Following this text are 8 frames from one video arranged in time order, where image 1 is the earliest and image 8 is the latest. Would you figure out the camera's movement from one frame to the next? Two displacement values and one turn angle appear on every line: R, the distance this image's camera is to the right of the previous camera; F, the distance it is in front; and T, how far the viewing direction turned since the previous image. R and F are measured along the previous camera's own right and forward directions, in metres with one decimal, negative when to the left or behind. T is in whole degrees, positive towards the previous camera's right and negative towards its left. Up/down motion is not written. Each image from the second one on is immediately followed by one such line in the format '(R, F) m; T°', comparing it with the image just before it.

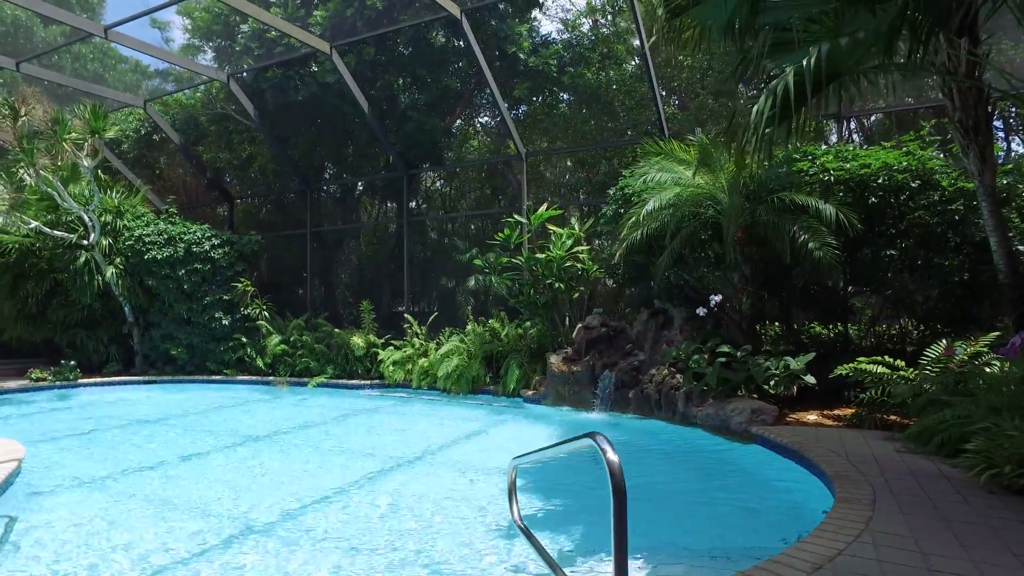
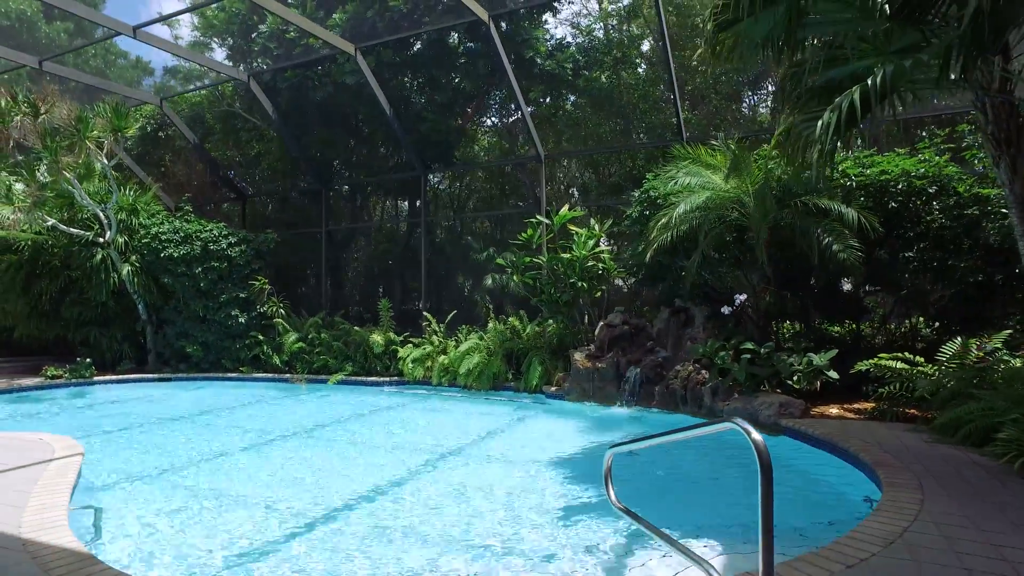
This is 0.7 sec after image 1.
(-0.6, -0.2) m; +2°
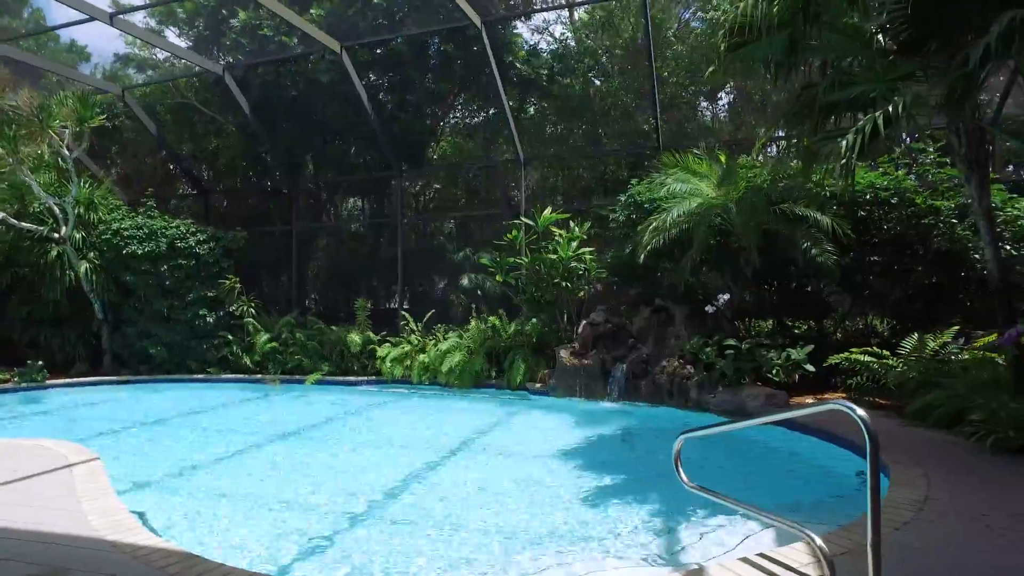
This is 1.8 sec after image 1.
(-0.8, -0.2) m; +7°
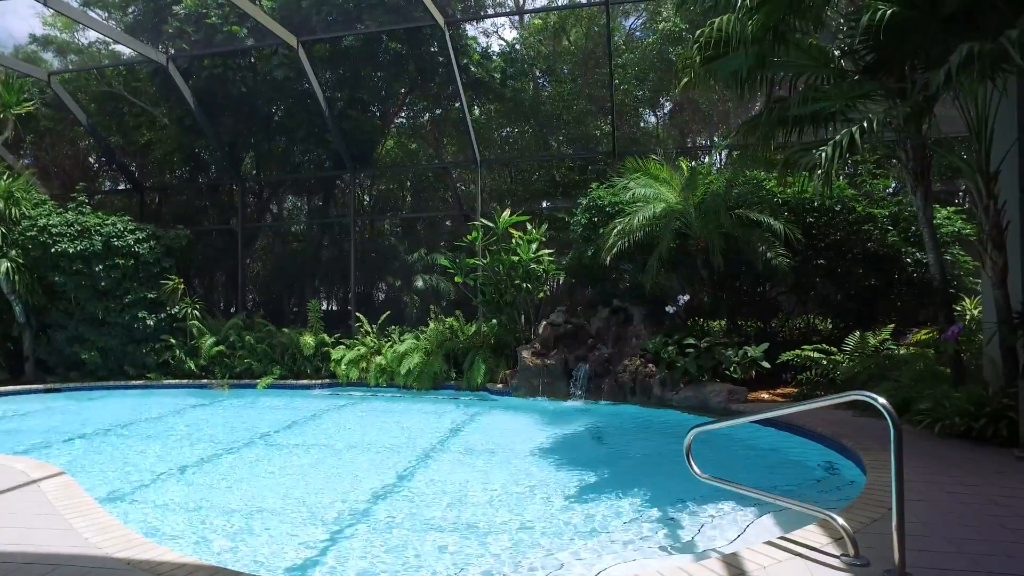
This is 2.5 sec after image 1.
(-0.5, 0.0) m; +7°
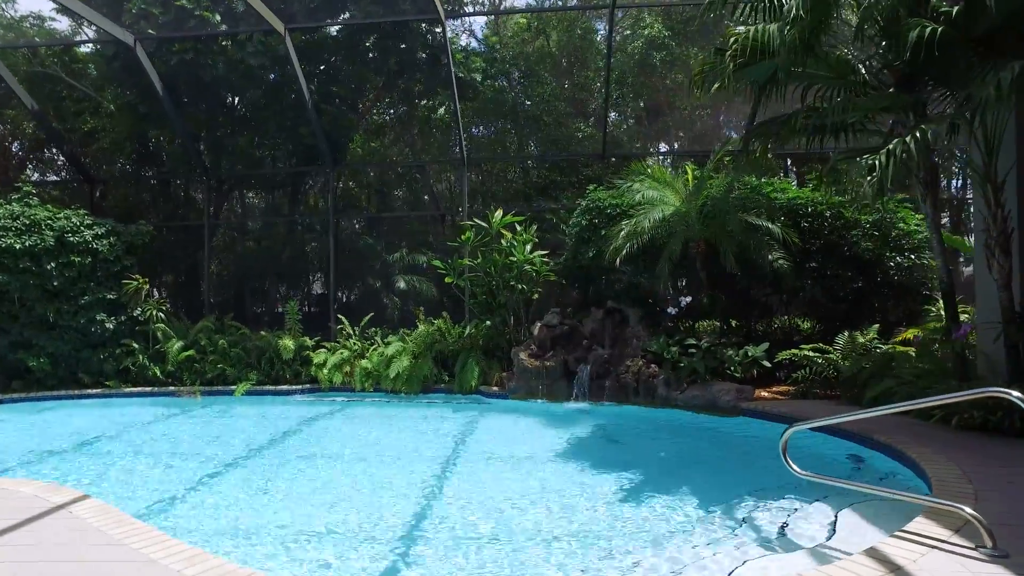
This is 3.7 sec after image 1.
(-1.0, +0.2) m; +7°
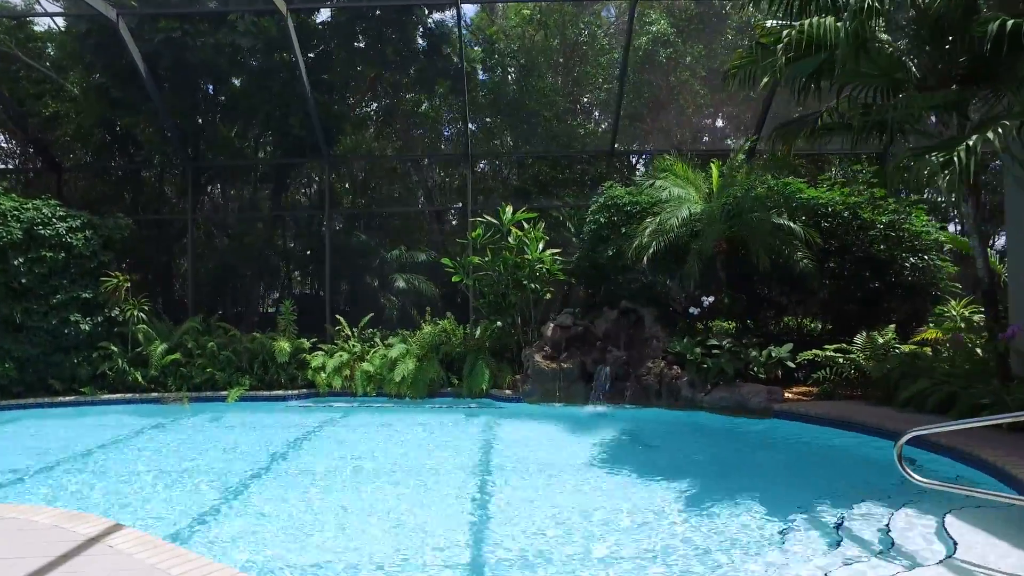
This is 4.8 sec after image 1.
(-0.8, +0.4) m; +5°
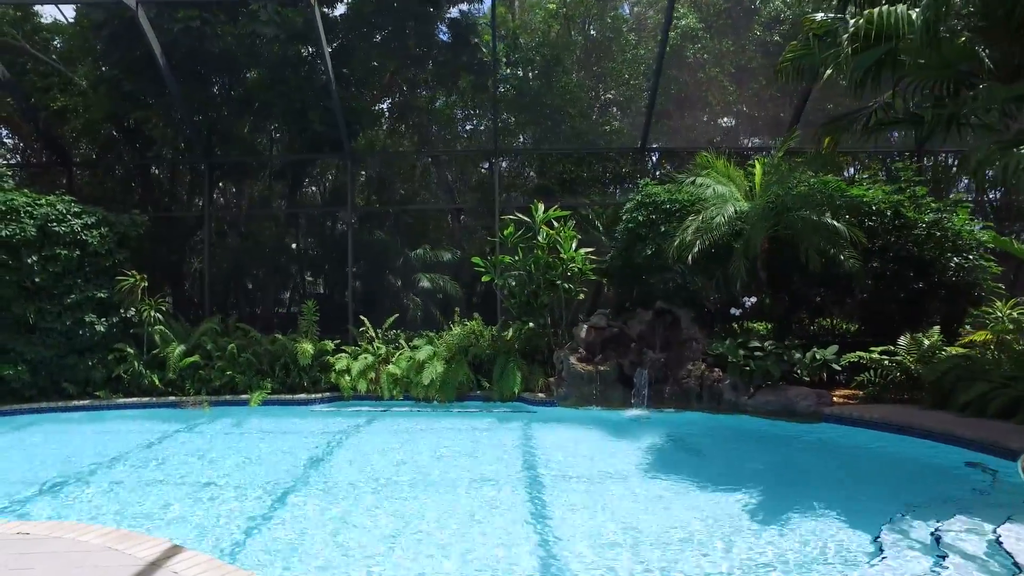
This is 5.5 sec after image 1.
(-0.5, +0.3) m; +1°
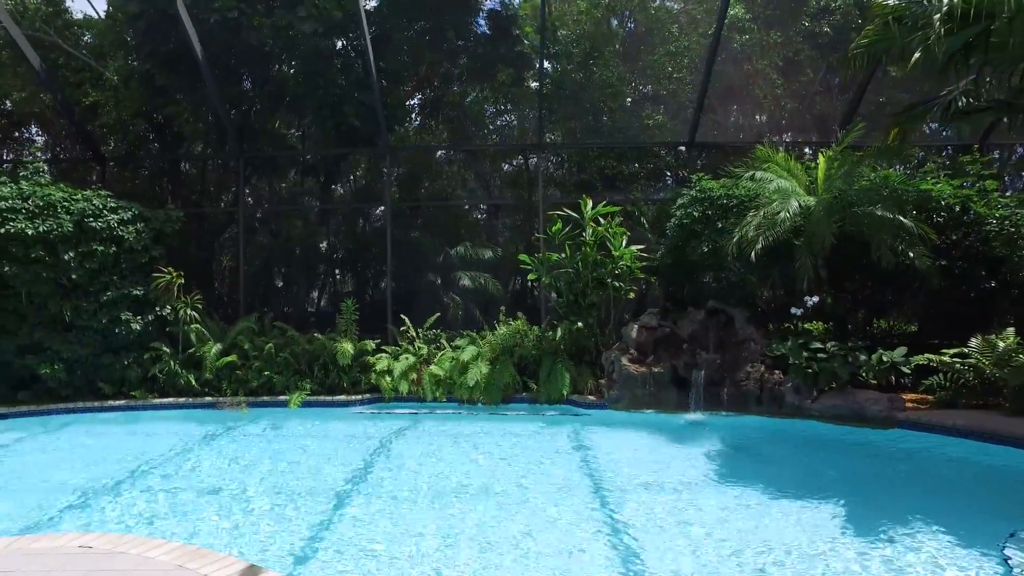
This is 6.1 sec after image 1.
(-0.5, +0.3) m; -1°
